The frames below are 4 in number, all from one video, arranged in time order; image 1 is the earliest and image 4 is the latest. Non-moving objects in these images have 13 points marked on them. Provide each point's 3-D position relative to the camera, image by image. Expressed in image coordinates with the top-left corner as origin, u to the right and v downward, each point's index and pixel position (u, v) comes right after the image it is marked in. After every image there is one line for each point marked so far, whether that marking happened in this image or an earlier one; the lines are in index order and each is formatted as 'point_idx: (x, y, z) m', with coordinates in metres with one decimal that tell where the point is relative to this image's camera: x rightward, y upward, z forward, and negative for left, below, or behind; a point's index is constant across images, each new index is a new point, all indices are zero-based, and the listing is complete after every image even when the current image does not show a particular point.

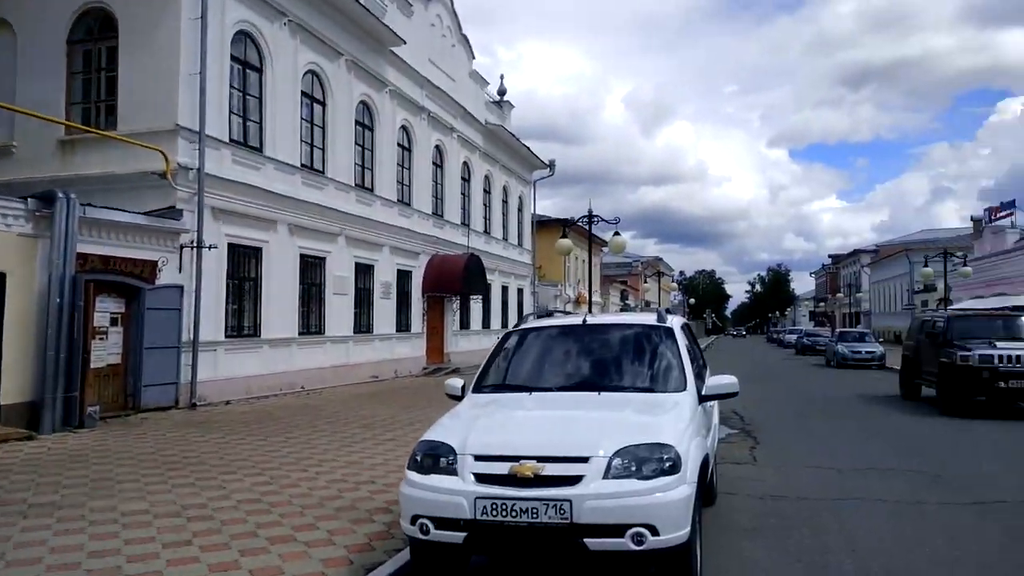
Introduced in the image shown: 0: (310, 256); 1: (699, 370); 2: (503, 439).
0: (-5.1, +0.8, +18.2) m
1: (+1.7, -0.8, +6.8) m
2: (-0.1, -1.0, +4.7) m
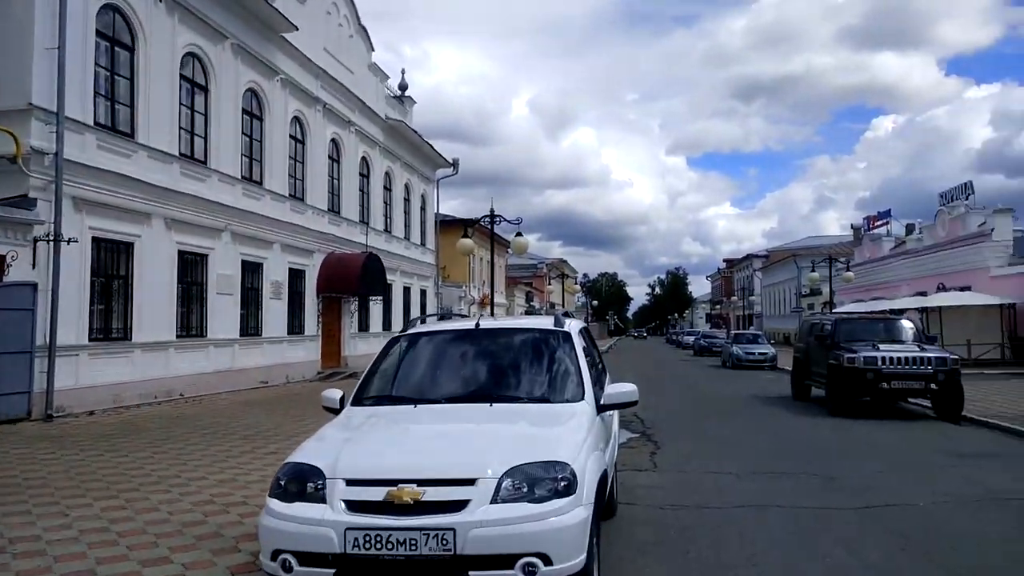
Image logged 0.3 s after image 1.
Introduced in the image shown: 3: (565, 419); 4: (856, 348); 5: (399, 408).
0: (-7.4, +0.8, +16.8) m
1: (+0.7, -0.8, +6.5) m
2: (-0.8, -1.0, +4.2) m
3: (+0.4, -0.9, +5.1) m
4: (+7.1, -1.2, +14.9) m
5: (-0.9, -0.9, +5.5) m
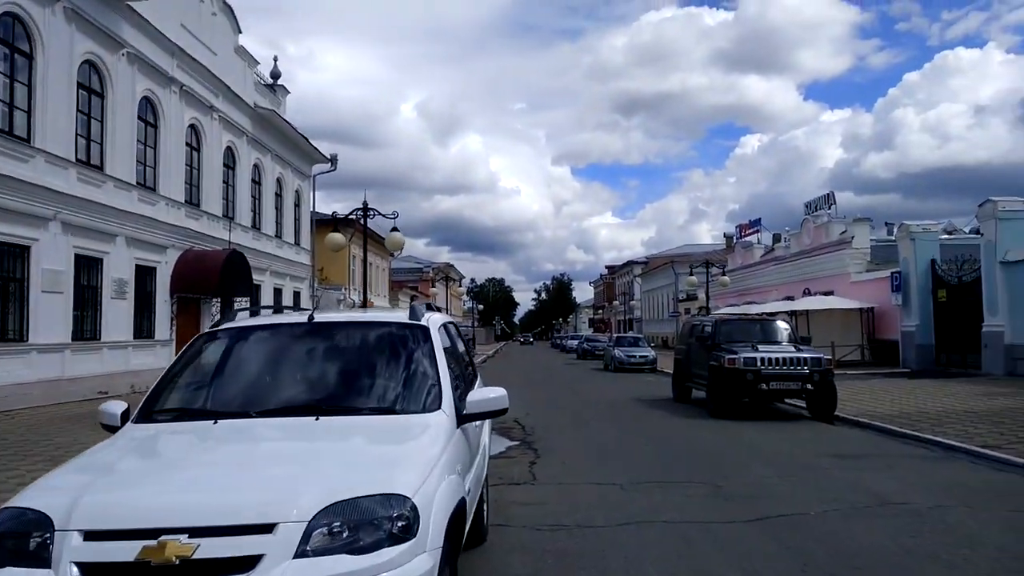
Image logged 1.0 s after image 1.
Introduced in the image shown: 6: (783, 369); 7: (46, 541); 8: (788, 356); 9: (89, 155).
0: (-10.1, +0.9, +14.5) m
1: (-0.4, -0.7, +5.5) m
2: (-1.5, -0.9, +3.0) m
3: (-0.5, -0.8, +4.1) m
4: (+4.6, -1.2, +14.8) m
5: (-1.8, -0.8, +4.3) m
6: (+5.3, -1.6, +14.2) m
7: (-1.8, -1.0, +2.9) m
8: (+5.4, -1.3, +14.3) m
9: (-10.1, +3.2, +17.4) m
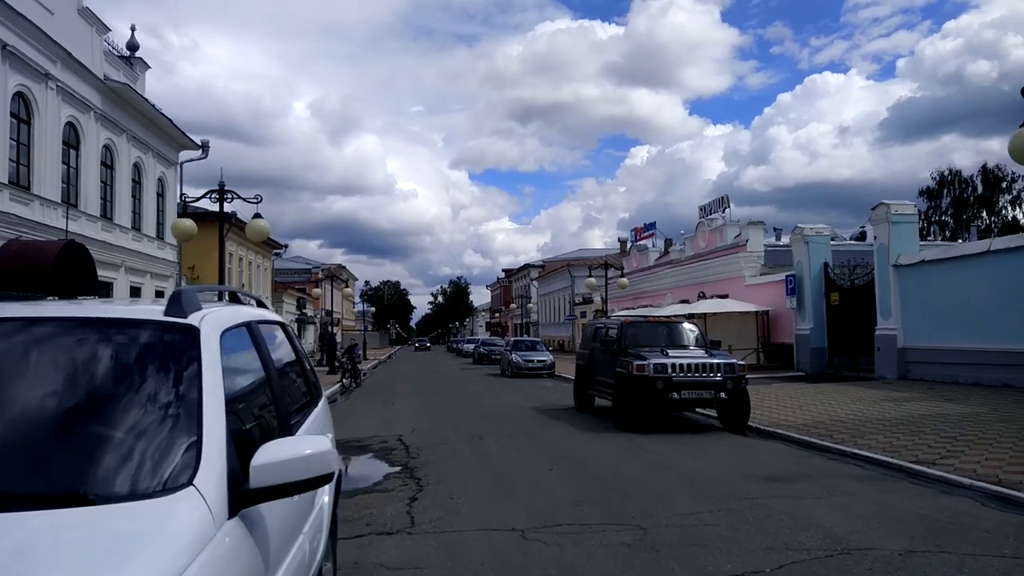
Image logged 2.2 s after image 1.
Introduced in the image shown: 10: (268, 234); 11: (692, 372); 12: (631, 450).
0: (-12.0, +1.0, +11.1) m
1: (-1.1, -0.6, +3.6) m
2: (-1.9, -0.7, +0.9) m
3: (-1.1, -0.7, +2.1) m
4: (+2.5, -1.2, +13.5) m
5: (-2.4, -0.7, +2.2) m
6: (+3.3, -1.6, +13.0) m
7: (-2.2, -0.9, +0.8) m
8: (+3.4, -1.3, +13.1) m
9: (-12.4, +3.3, +14.0) m
10: (-4.7, +1.0, +14.1) m
11: (+3.2, -1.5, +13.0) m
12: (+1.8, -2.5, +11.1) m
